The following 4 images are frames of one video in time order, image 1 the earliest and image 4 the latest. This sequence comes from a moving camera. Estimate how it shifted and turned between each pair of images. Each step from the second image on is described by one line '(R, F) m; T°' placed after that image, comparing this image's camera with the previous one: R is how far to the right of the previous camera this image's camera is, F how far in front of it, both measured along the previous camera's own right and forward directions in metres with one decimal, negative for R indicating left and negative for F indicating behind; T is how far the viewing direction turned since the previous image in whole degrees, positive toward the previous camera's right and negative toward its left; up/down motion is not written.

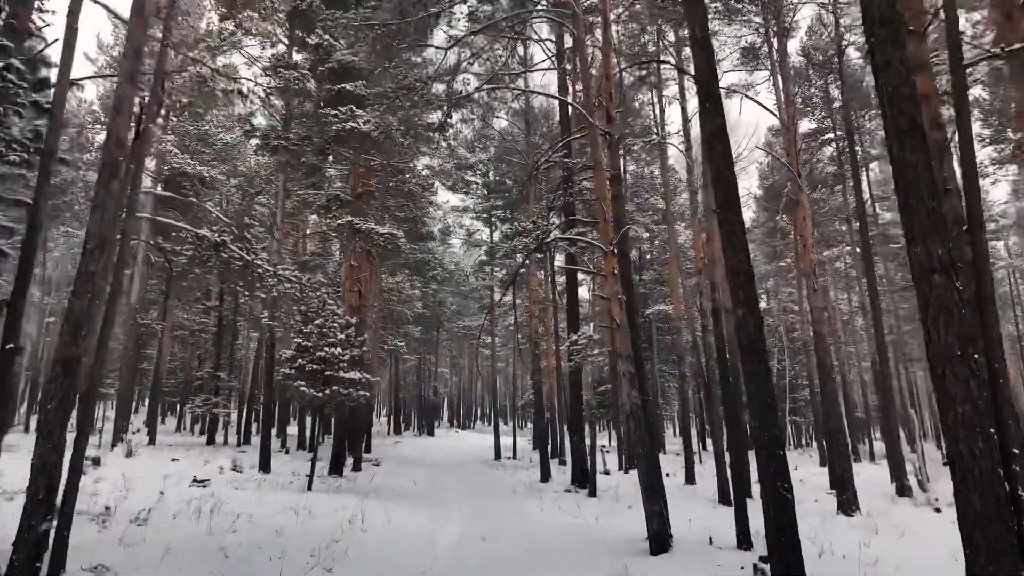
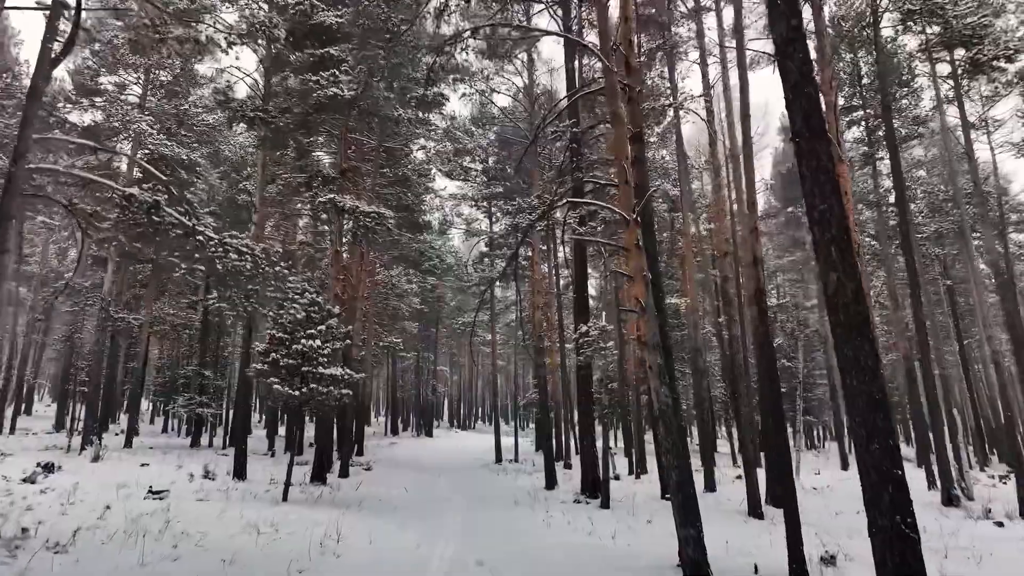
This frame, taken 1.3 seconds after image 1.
(0.0, +1.5) m; 0°
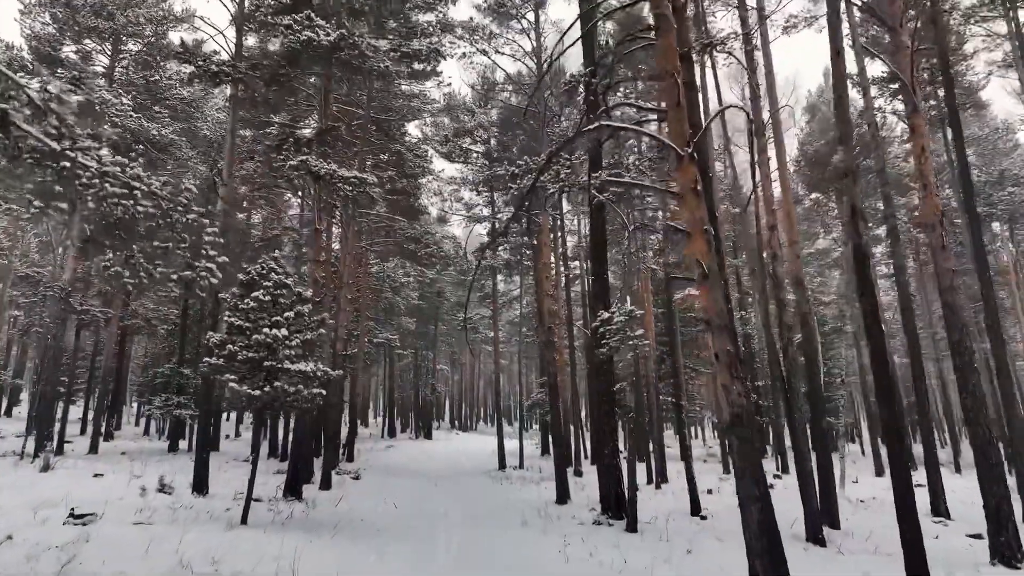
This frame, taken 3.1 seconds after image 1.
(-0.1, +1.9) m; 0°
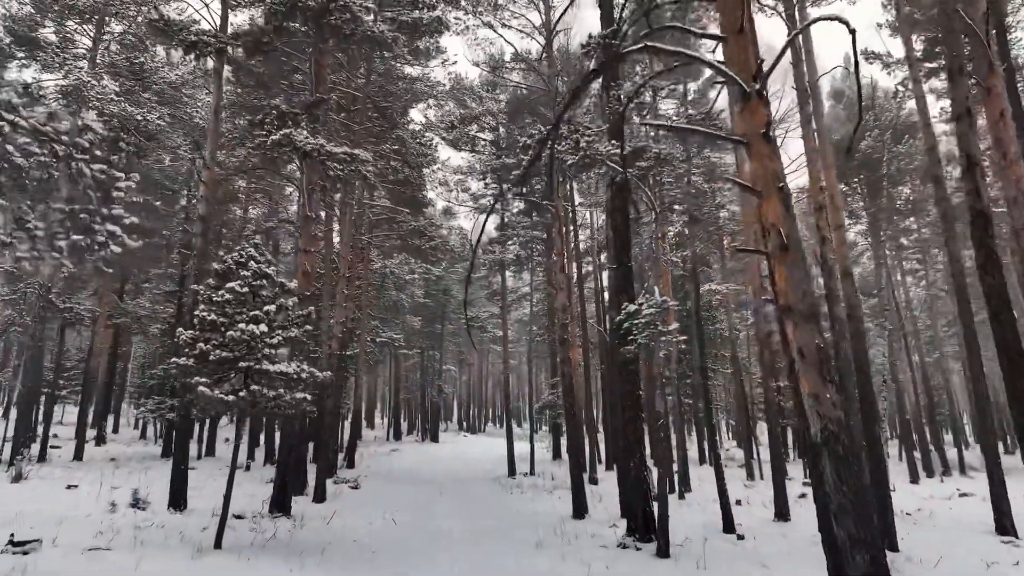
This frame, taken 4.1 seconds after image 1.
(-0.1, +1.2) m; -1°
